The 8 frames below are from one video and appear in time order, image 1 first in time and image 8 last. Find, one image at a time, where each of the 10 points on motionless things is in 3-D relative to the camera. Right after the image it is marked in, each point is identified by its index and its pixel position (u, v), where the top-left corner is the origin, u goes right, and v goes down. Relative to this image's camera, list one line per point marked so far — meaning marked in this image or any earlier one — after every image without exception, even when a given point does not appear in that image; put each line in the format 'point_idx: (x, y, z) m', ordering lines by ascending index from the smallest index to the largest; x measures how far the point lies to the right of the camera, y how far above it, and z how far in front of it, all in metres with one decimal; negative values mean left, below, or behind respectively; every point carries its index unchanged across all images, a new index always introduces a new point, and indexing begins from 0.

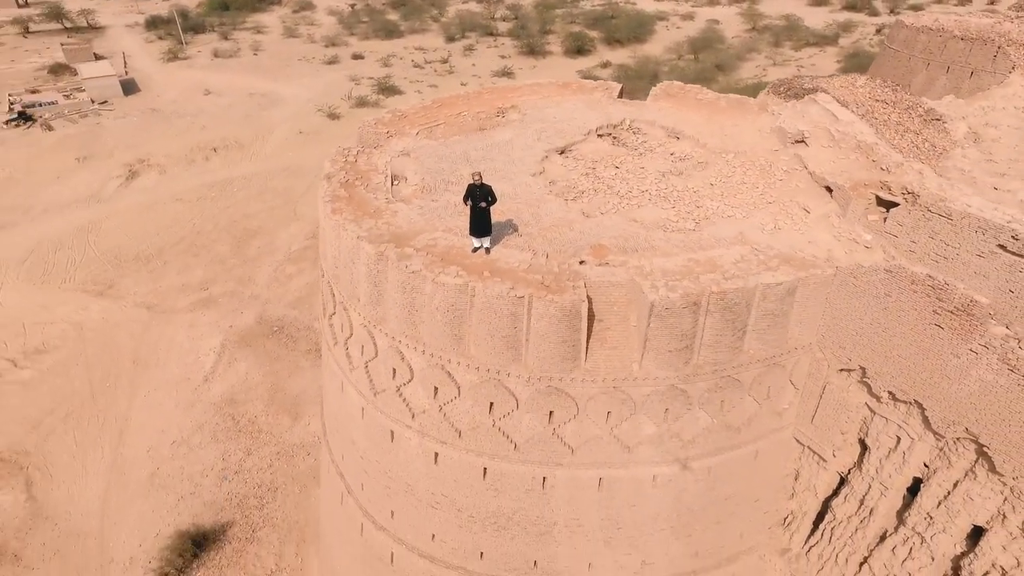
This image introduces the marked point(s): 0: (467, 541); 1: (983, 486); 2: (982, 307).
0: (-0.3, -1.9, +4.6) m
1: (+2.7, -1.1, +3.5) m
2: (+2.6, -0.1, +3.3) m
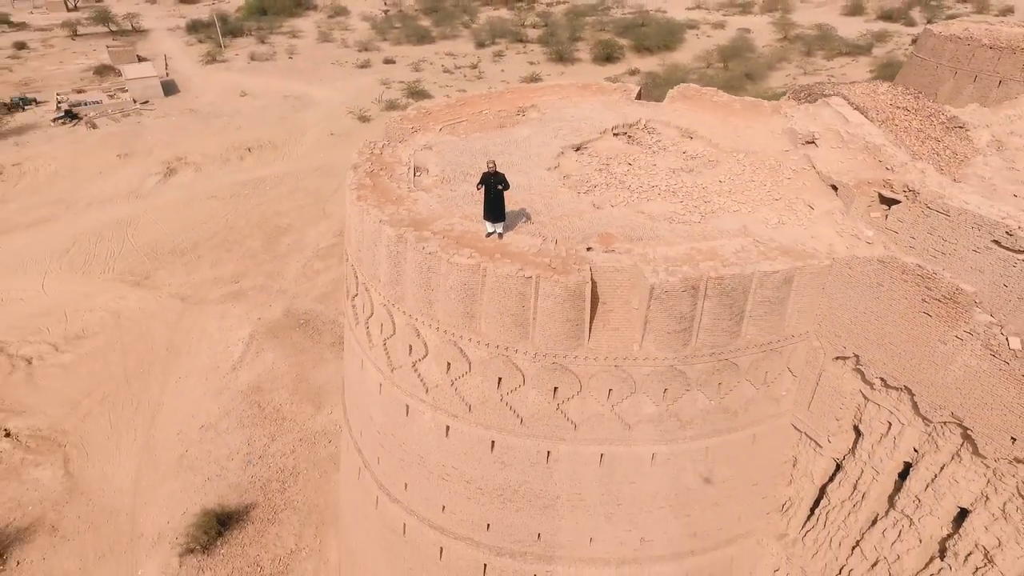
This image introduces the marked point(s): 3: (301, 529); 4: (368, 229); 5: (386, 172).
0: (-0.3, -1.8, +4.9) m
1: (+2.7, -1.1, +3.7) m
2: (+2.6, -0.1, +3.5) m
3: (-3.4, -3.9, +9.9) m
4: (-1.1, +0.5, +4.7) m
5: (-1.1, +1.0, +5.4) m
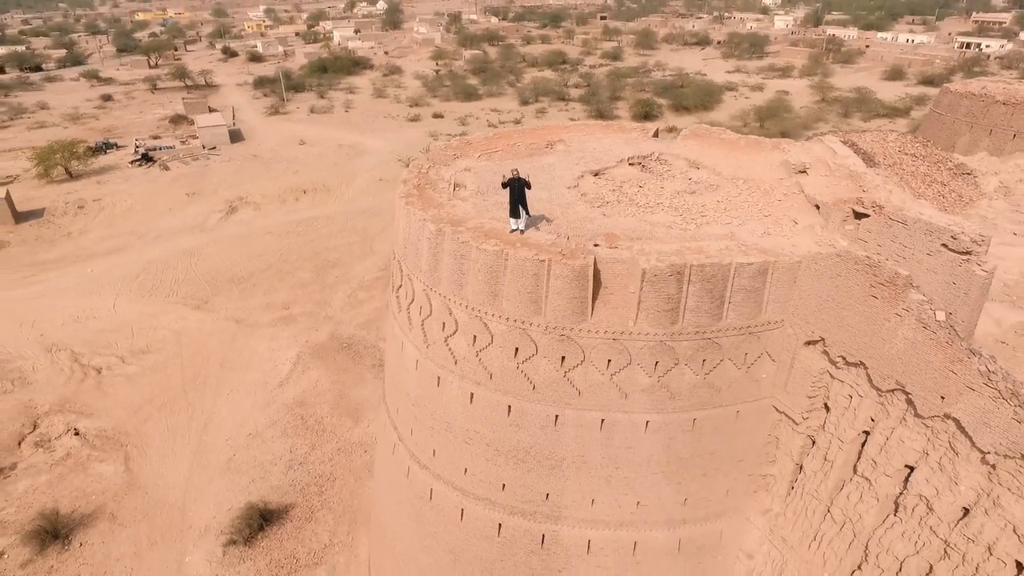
0: (-0.2, -1.7, +5.6) m
1: (+2.8, -1.0, +4.3) m
2: (+2.7, 0.0, +4.2) m
3: (-3.0, -4.1, +10.6) m
4: (-0.9, +0.6, +5.7) m
5: (-0.9, +1.1, +6.5) m
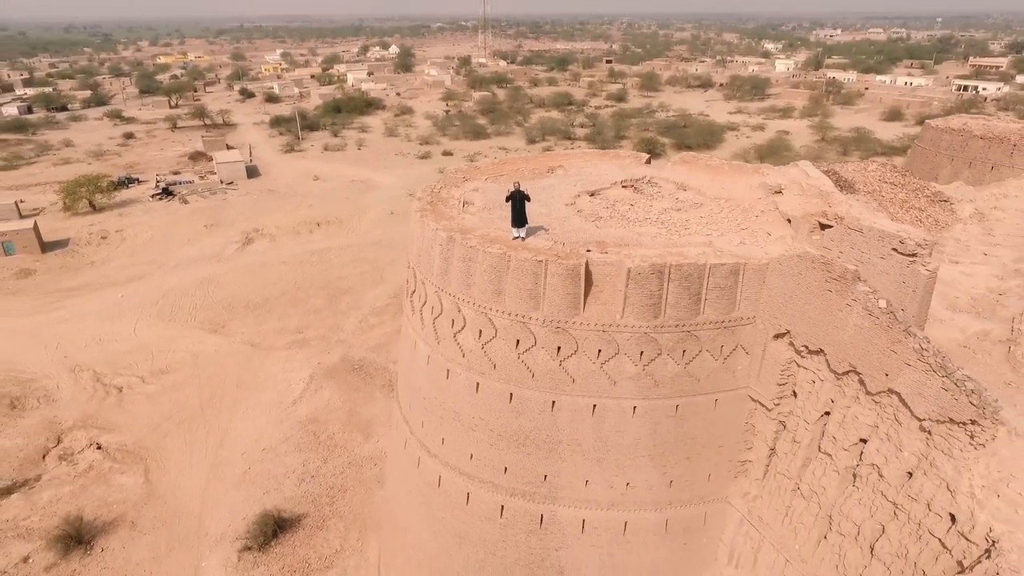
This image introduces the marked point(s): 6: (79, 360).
0: (-0.2, -1.7, +6.2) m
1: (+2.8, -0.9, +4.9) m
2: (+2.7, +0.1, +4.9) m
3: (-3.0, -4.4, +11.1) m
4: (-0.9, +0.5, +6.4) m
5: (-0.8, +1.0, +7.2) m
6: (-12.8, -2.1, +18.3) m
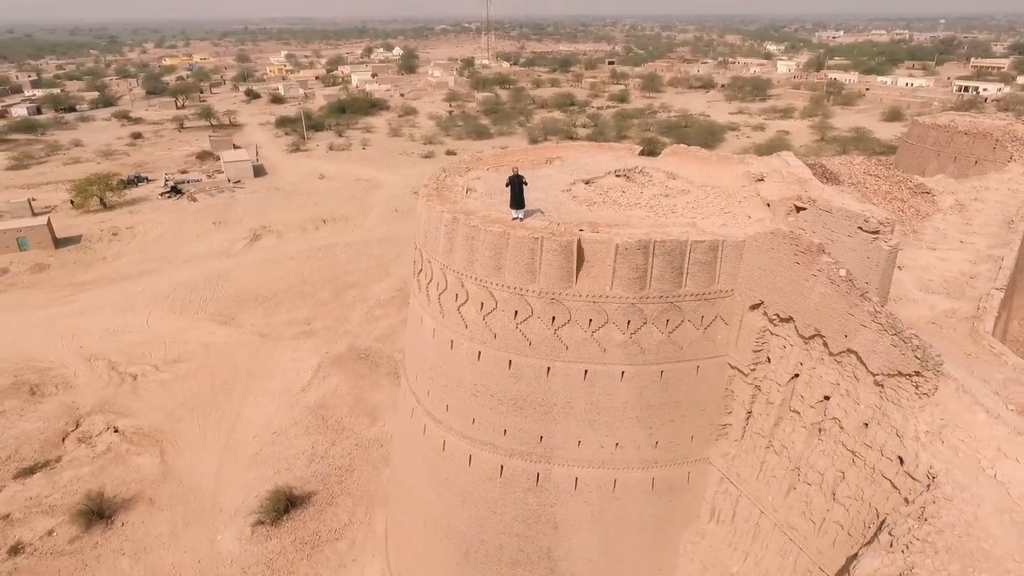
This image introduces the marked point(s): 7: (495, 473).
0: (-0.2, -1.4, +6.7) m
1: (+2.8, -0.7, +5.4) m
2: (+2.7, +0.4, +5.4) m
3: (-3.0, -4.2, +11.6) m
4: (-0.9, +0.8, +7.0) m
5: (-0.8, +1.3, +7.8) m
6: (-12.8, -1.9, +18.9) m
7: (-0.2, -2.1, +6.9) m
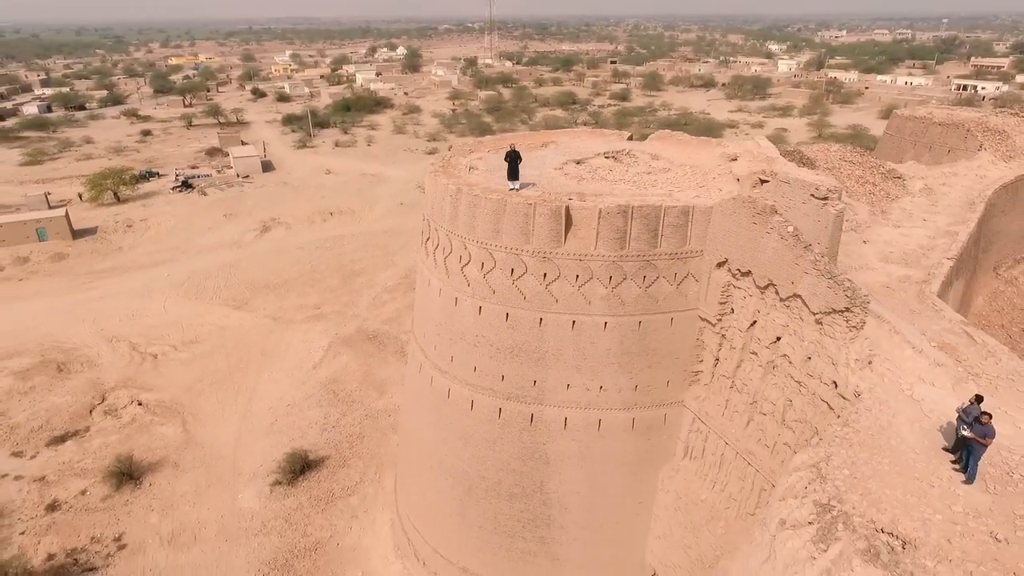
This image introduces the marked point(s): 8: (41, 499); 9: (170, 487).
0: (-0.2, -1.0, +7.6) m
1: (+2.7, -0.2, +6.3) m
2: (+2.6, +0.8, +6.3) m
3: (-3.0, -3.7, +12.5) m
4: (-0.9, +1.3, +7.9) m
5: (-0.9, +1.7, +8.7) m
6: (-12.8, -1.4, +19.8) m
7: (-0.2, -1.6, +7.8) m
8: (-9.7, -4.3, +12.7) m
9: (-7.1, -4.2, +12.9) m
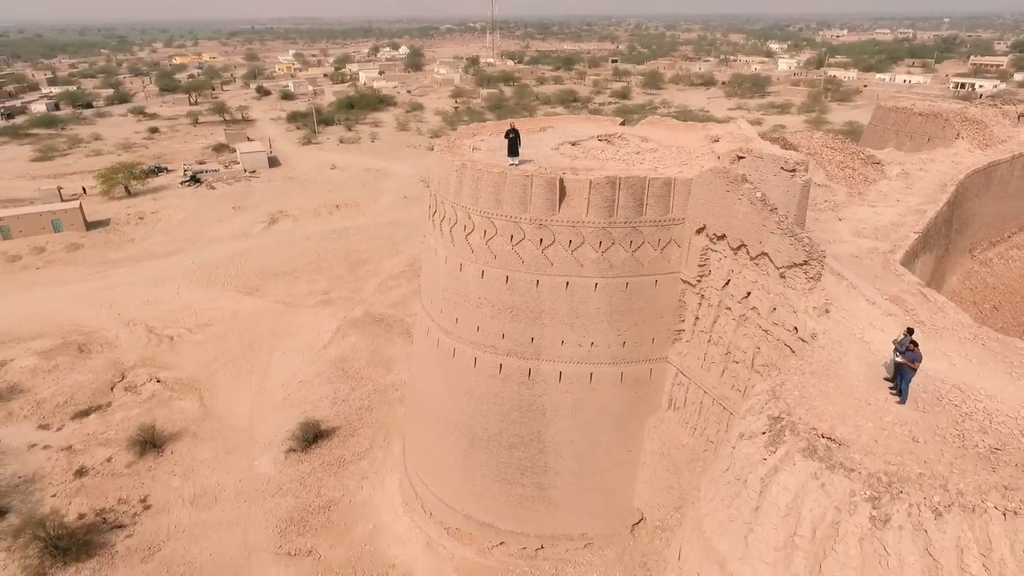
0: (-0.2, -0.5, +8.4) m
1: (+2.7, +0.2, +7.1) m
2: (+2.6, +1.3, +7.1) m
3: (-3.0, -3.3, +13.3) m
4: (-0.9, +1.7, +8.7) m
5: (-0.9, +2.2, +9.5) m
6: (-12.7, -0.9, +20.6) m
7: (-0.2, -1.1, +8.6) m
8: (-9.7, -3.9, +13.5) m
9: (-7.1, -3.7, +13.7) m
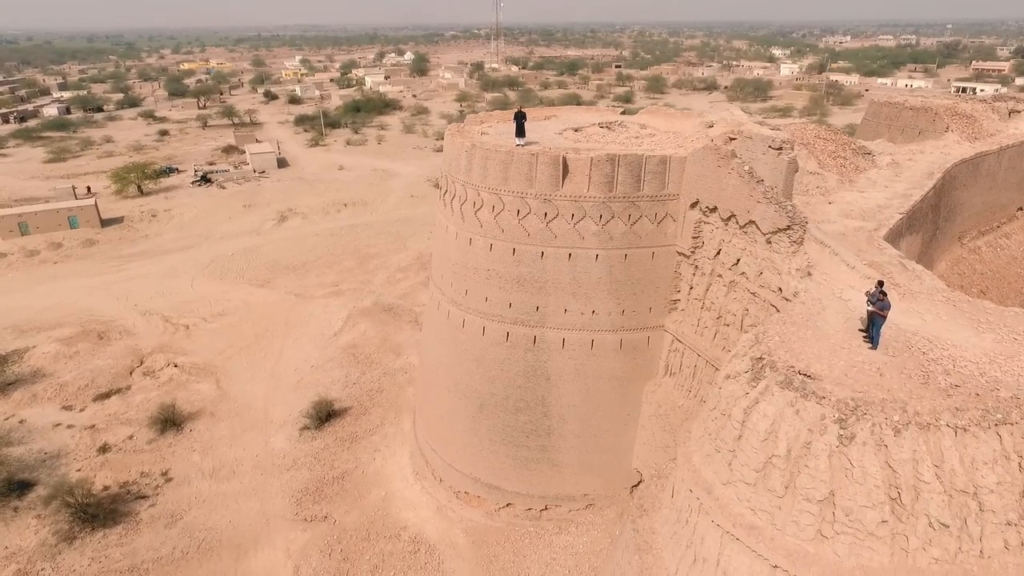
0: (-0.1, -0.1, +9.0) m
1: (+2.8, +0.6, +7.6) m
2: (+2.7, +1.7, +7.6) m
3: (-2.9, -2.9, +13.9) m
4: (-0.8, +2.1, +9.3) m
5: (-0.8, +2.6, +10.1) m
6: (-12.6, -0.6, +21.3) m
7: (-0.1, -0.7, +9.1) m
8: (-9.6, -3.5, +14.1) m
9: (-7.0, -3.3, +14.3) m
